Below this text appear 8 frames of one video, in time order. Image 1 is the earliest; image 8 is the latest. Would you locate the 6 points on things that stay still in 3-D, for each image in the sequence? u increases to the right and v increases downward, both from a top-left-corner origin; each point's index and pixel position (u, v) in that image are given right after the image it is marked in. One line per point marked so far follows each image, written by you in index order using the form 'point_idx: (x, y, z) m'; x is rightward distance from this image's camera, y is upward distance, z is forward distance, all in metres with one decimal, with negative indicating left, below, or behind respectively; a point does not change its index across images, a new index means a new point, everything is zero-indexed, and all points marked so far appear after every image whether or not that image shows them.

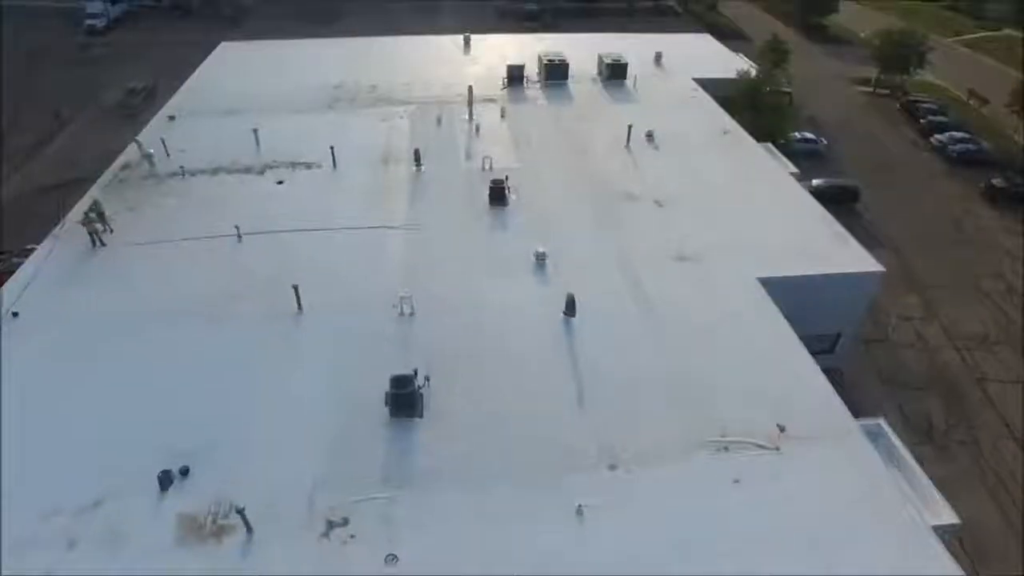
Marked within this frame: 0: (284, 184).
0: (-5.9, +2.6, +16.2) m
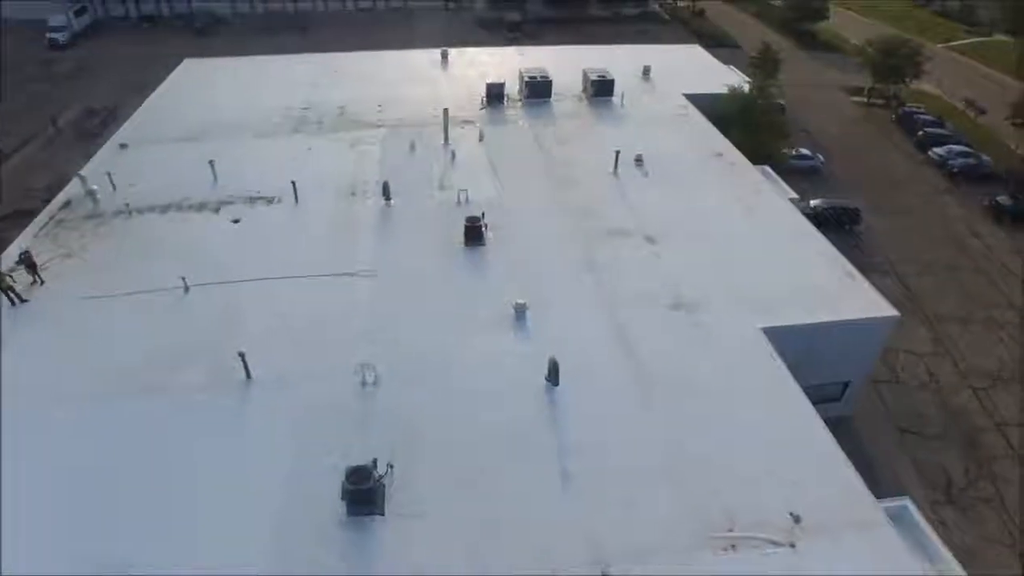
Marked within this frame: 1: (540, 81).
0: (-6.4, +1.5, +14.8) m
1: (+0.8, +6.5, +19.7) m
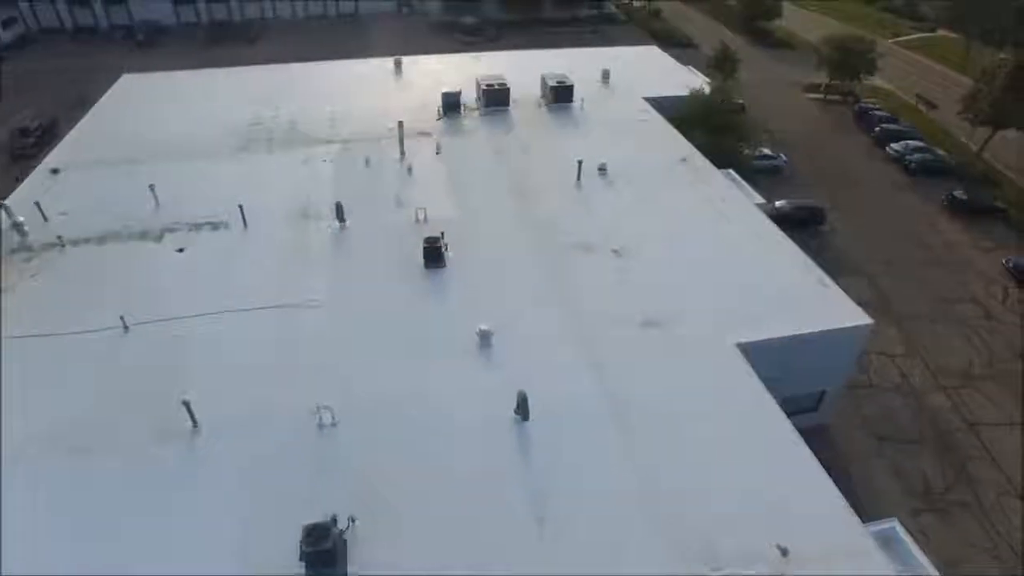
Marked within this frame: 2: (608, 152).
0: (-7.2, +0.8, +13.9) m
1: (-0.5, +6.1, +19.1) m
2: (+2.6, +3.7, +17.2) m
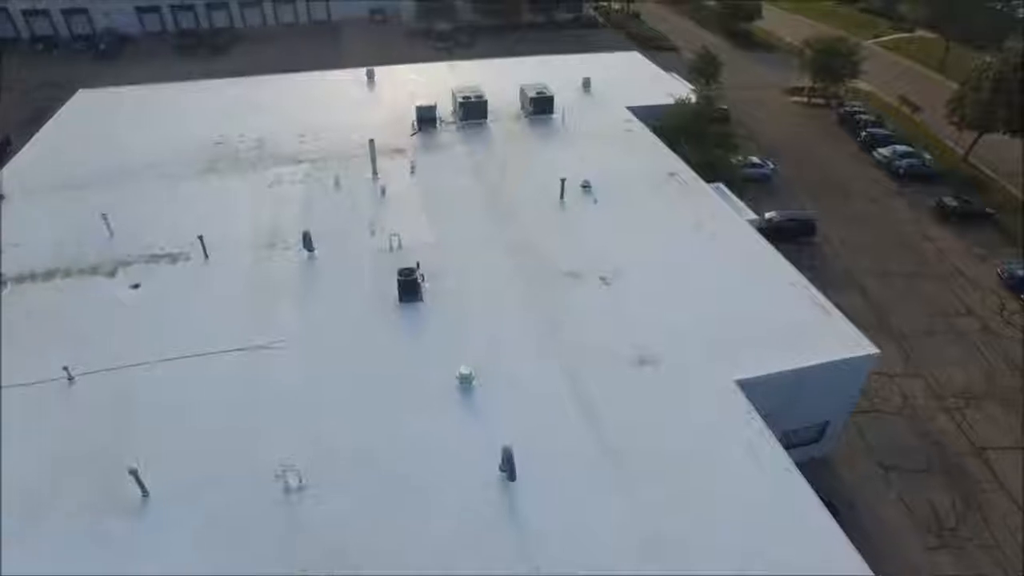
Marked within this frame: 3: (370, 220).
0: (-7.6, 0.0, +12.9) m
1: (-1.1, +5.4, +18.3) m
2: (+2.1, +3.2, +16.5) m
3: (-3.3, +1.5, +14.4) m
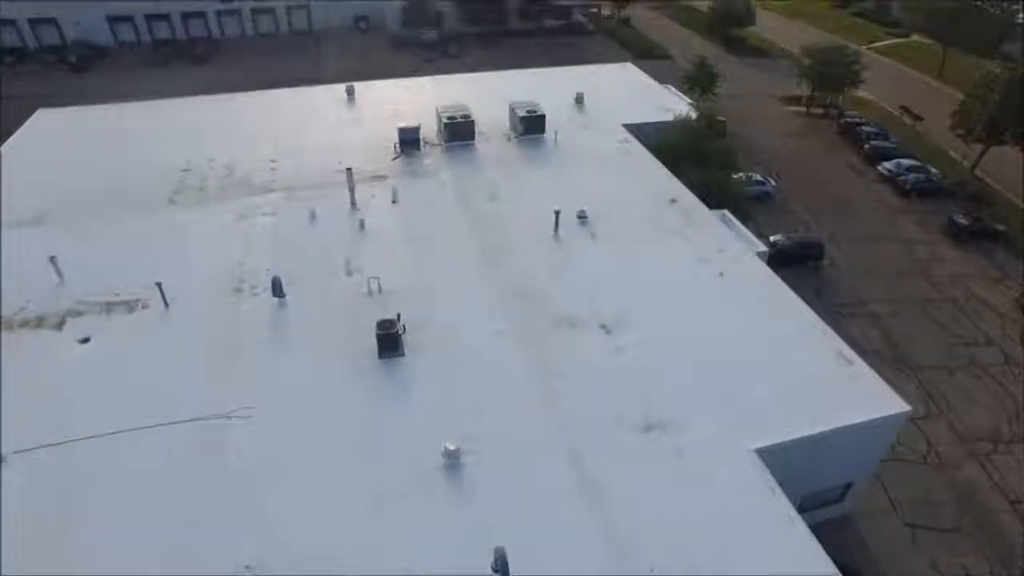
0: (-7.7, -1.0, +11.6) m
1: (-1.4, +4.5, +17.1) m
2: (+1.8, +2.3, +15.3) m
3: (-3.5, +0.6, +13.2) m
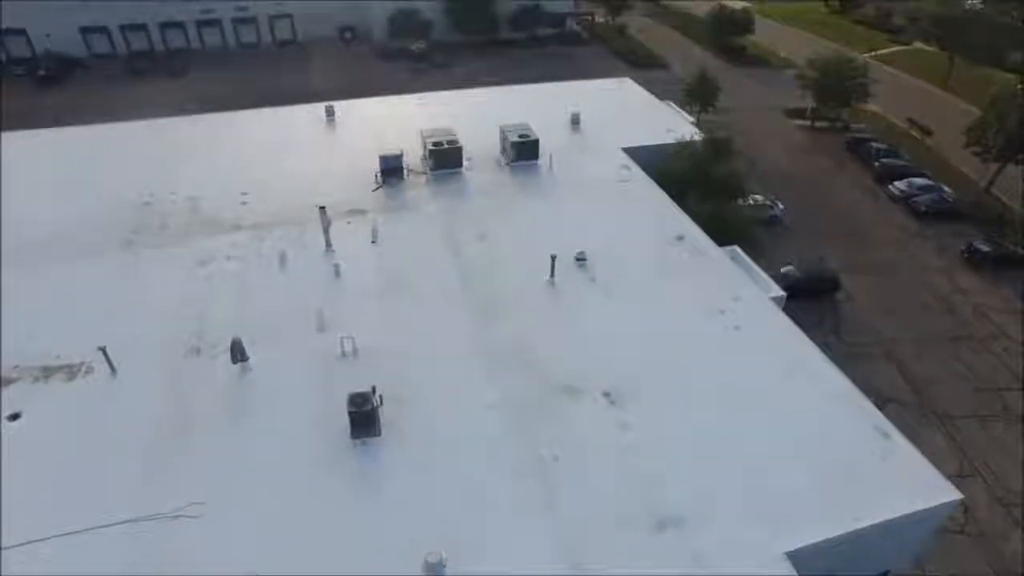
0: (-7.9, -2.1, +10.2) m
1: (-1.6, +3.5, +15.8) m
2: (+1.6, +1.3, +14.0) m
3: (-3.6, -0.4, +11.9) m
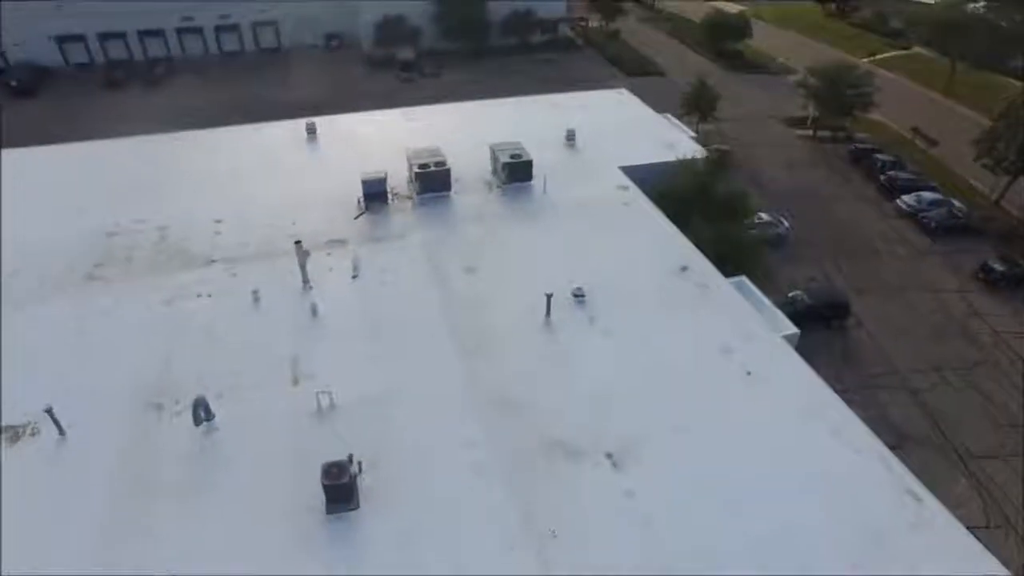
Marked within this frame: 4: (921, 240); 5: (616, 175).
0: (-8.0, -2.9, +9.2) m
1: (-1.8, +2.7, +14.8) m
2: (+1.5, +0.6, +13.1) m
3: (-3.7, -1.2, +10.9) m
4: (+12.9, +1.5, +19.8) m
5: (+2.6, +2.8, +15.9) m
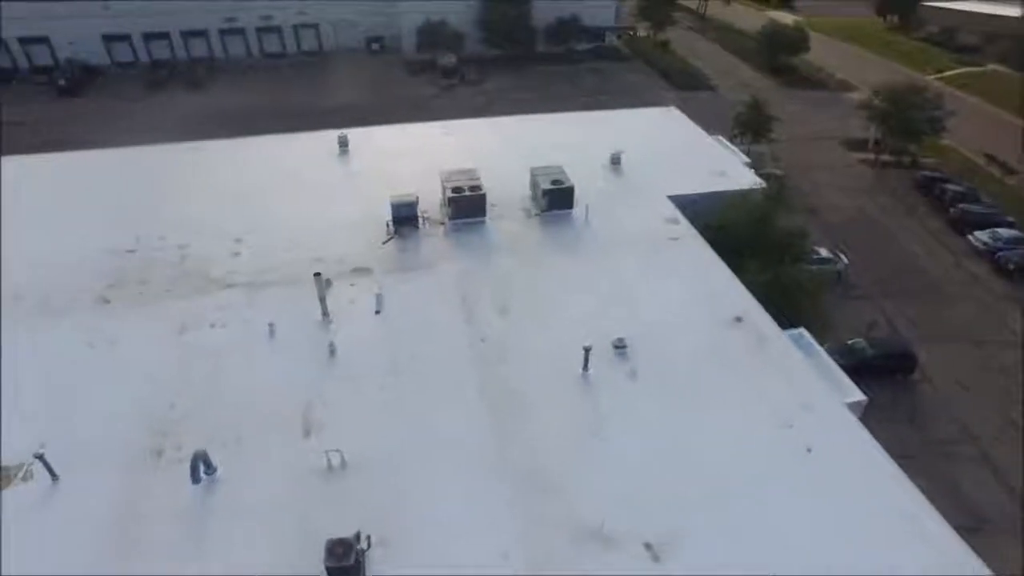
0: (-7.6, -3.3, +8.5) m
1: (-1.0, +2.0, +13.8) m
2: (+2.1, -0.3, +11.9) m
3: (-3.3, -1.8, +10.0) m
4: (+13.9, +0.1, +18.0) m
5: (+3.5, +1.9, +14.7) m
